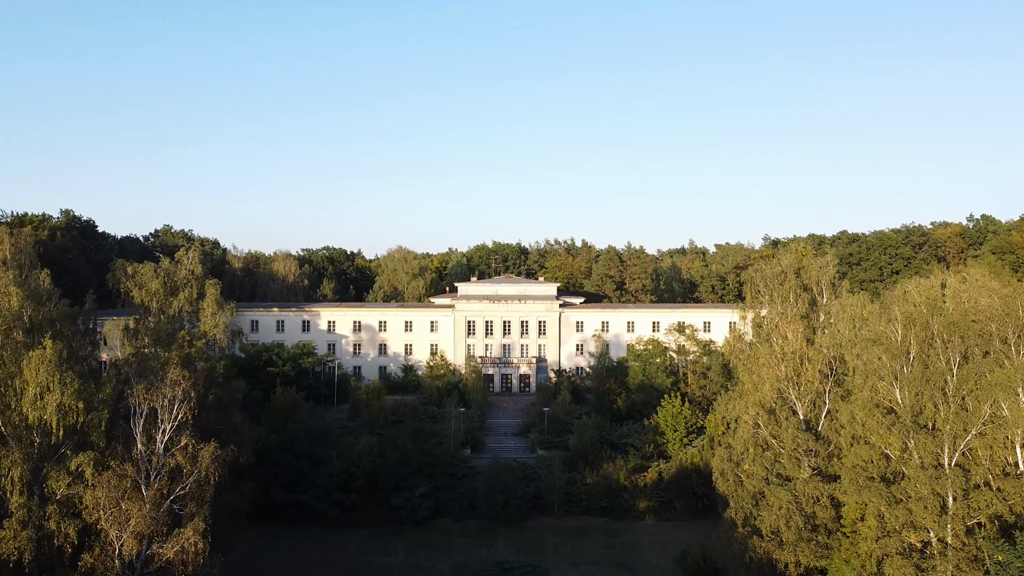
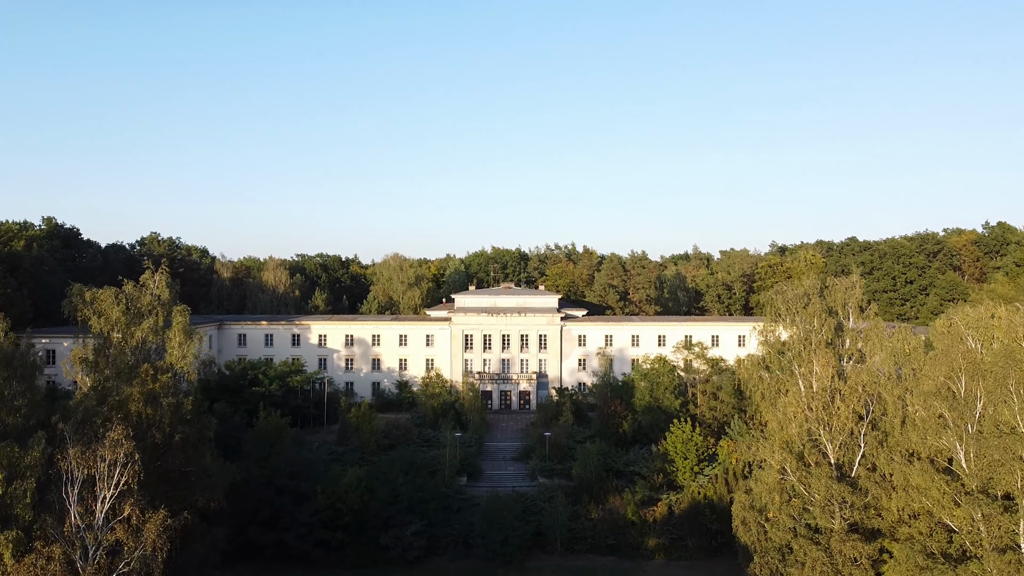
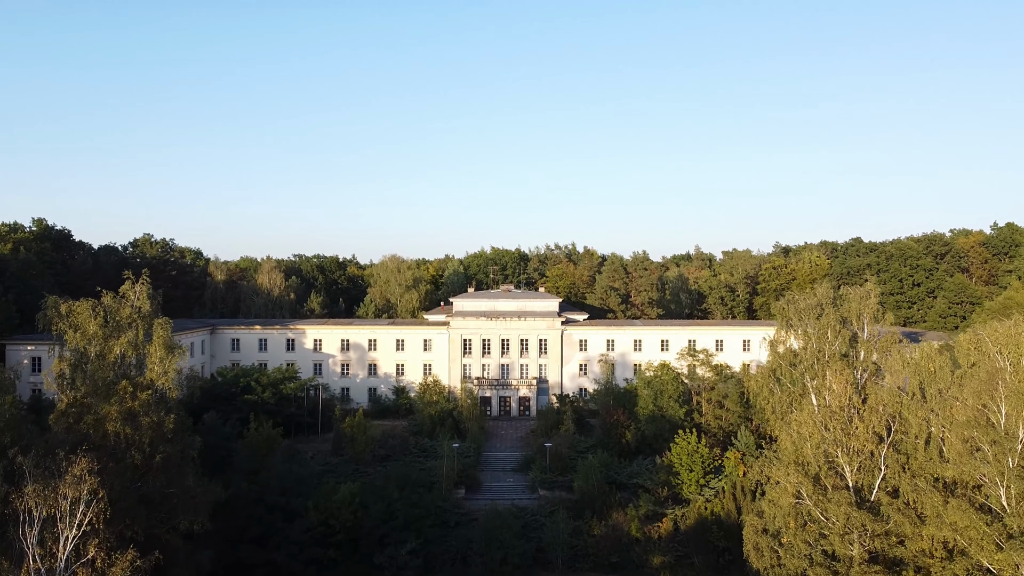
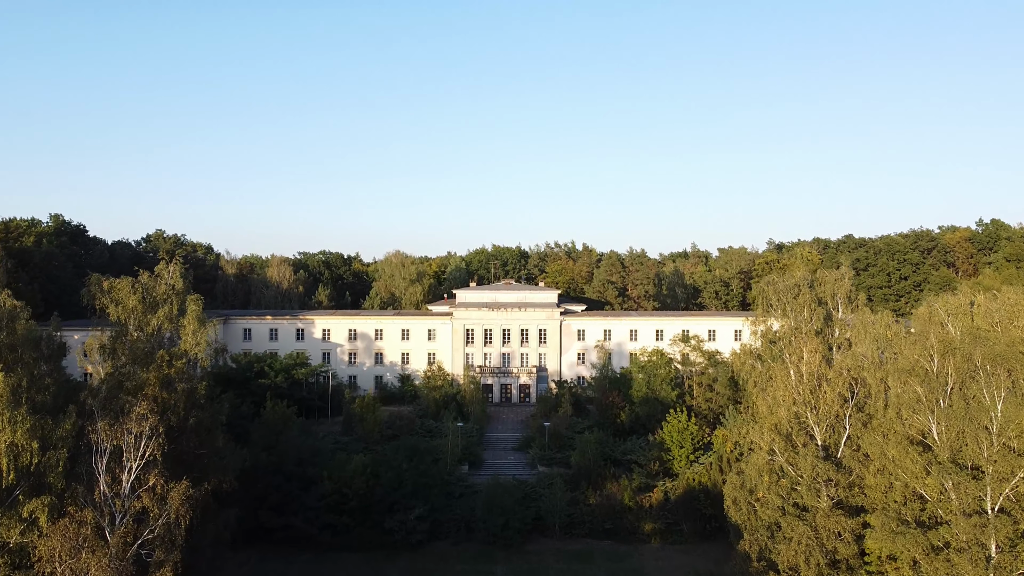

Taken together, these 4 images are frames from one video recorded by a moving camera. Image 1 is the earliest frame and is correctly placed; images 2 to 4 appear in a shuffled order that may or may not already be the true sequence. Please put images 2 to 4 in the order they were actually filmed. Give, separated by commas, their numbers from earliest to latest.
4, 2, 3
